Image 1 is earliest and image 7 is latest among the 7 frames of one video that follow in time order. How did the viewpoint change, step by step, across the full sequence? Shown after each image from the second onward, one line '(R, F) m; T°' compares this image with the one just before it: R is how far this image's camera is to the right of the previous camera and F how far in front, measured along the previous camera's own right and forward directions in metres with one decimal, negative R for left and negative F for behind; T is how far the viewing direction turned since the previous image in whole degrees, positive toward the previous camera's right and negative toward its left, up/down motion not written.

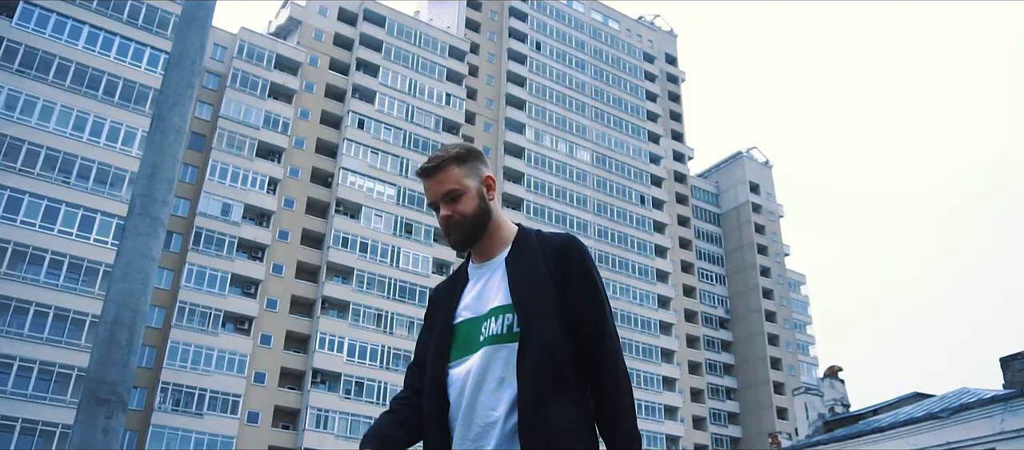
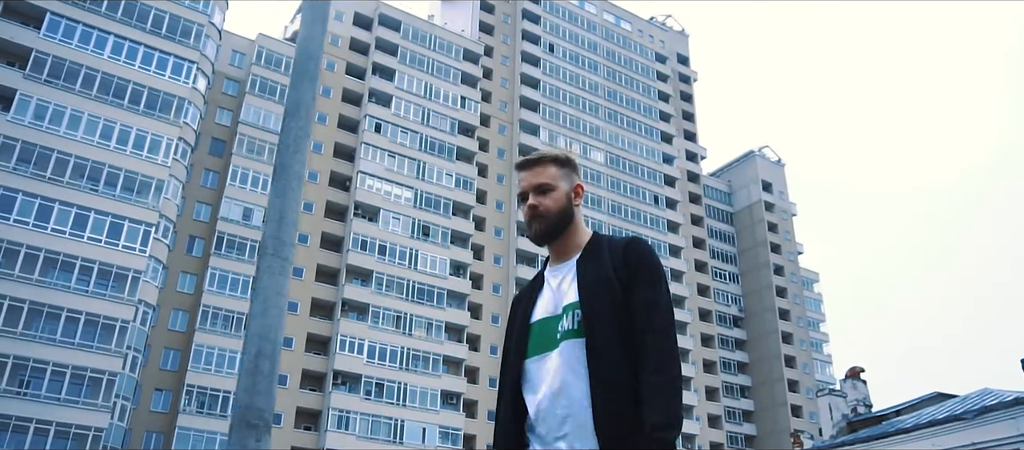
(-0.5, -0.5) m; -1°
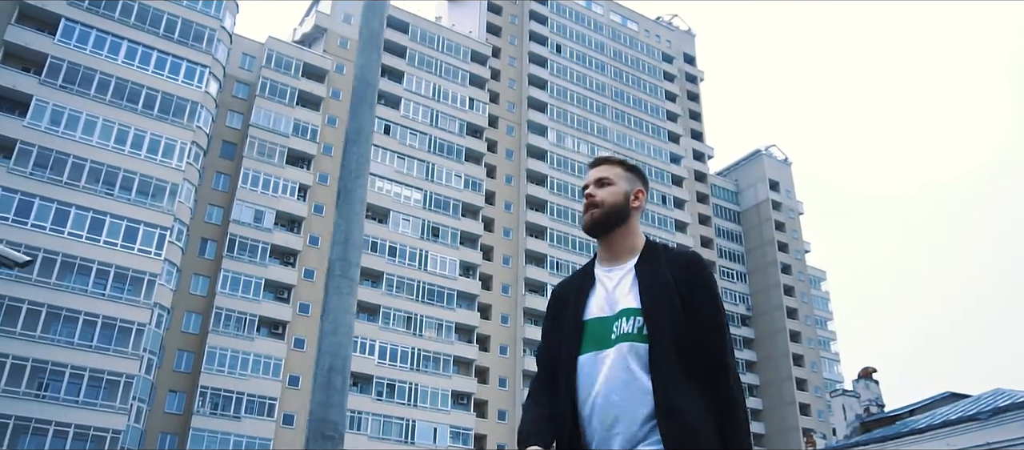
(-0.3, -0.2) m; 0°
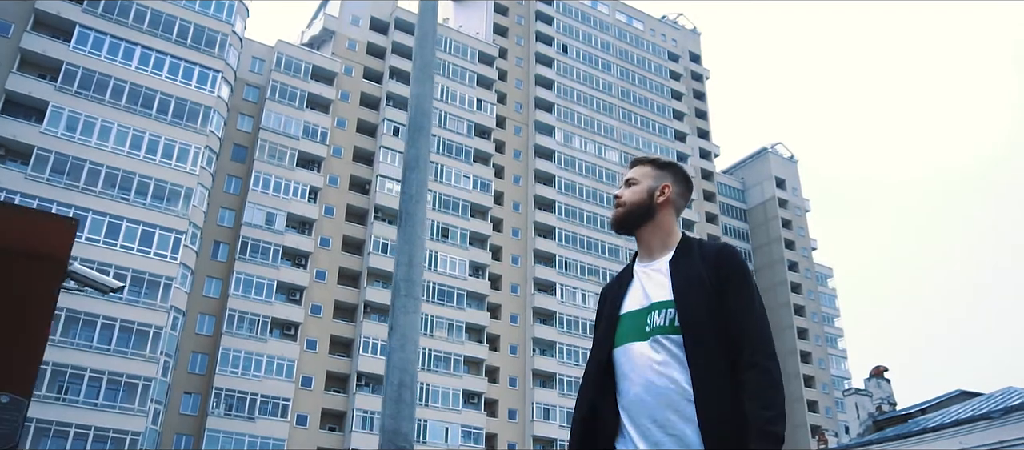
(-0.4, -0.3) m; 0°
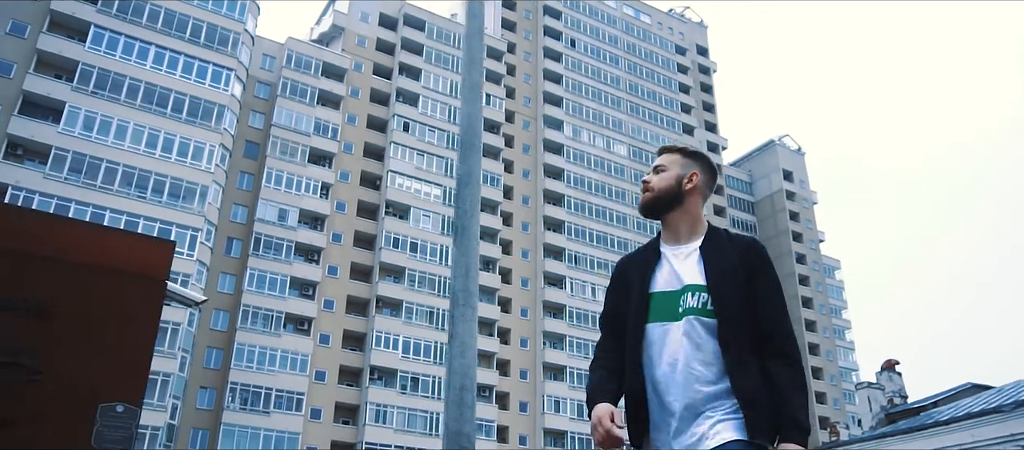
(-0.3, -0.3) m; 0°
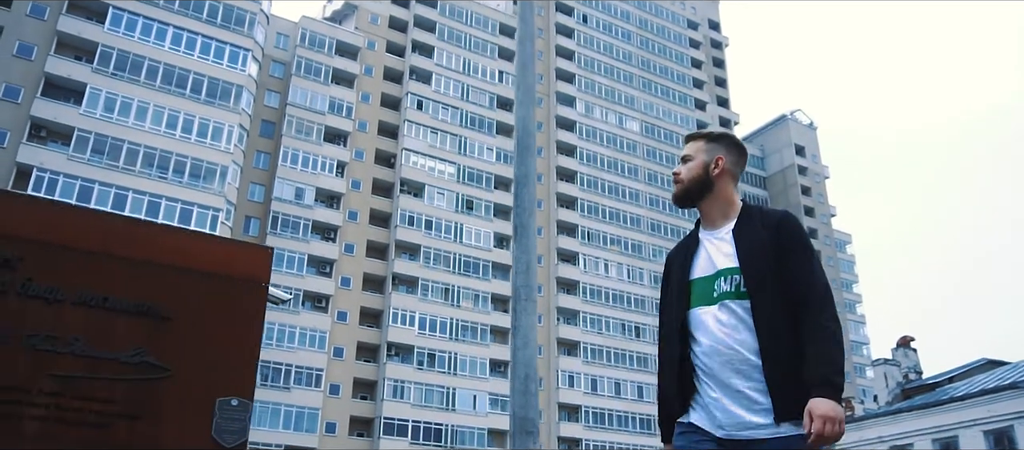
(-0.4, -0.4) m; -1°
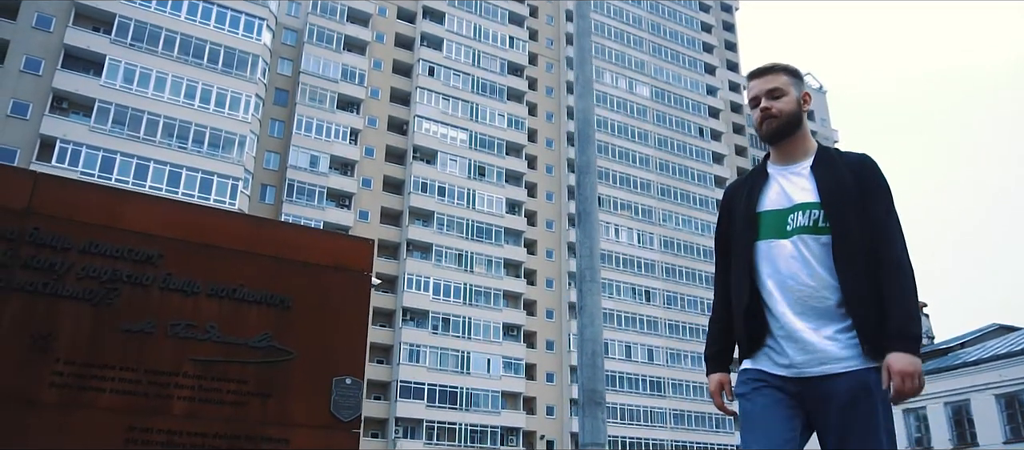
(-0.5, -0.5) m; 0°
